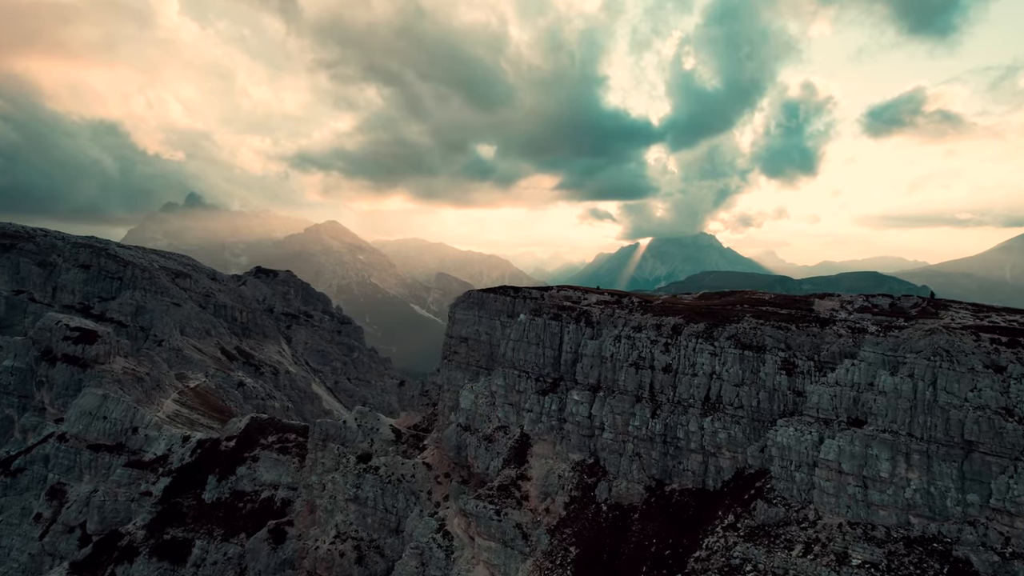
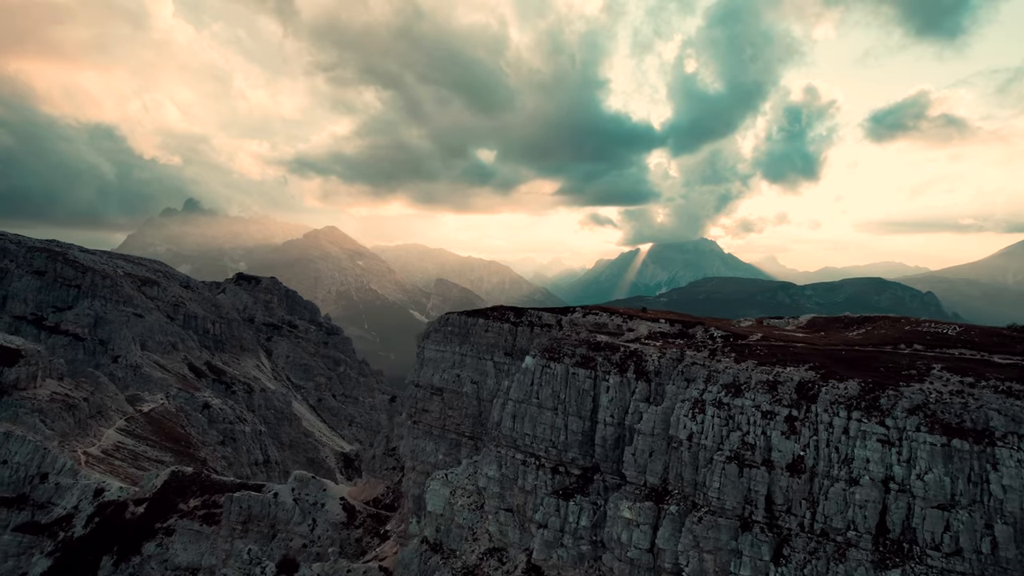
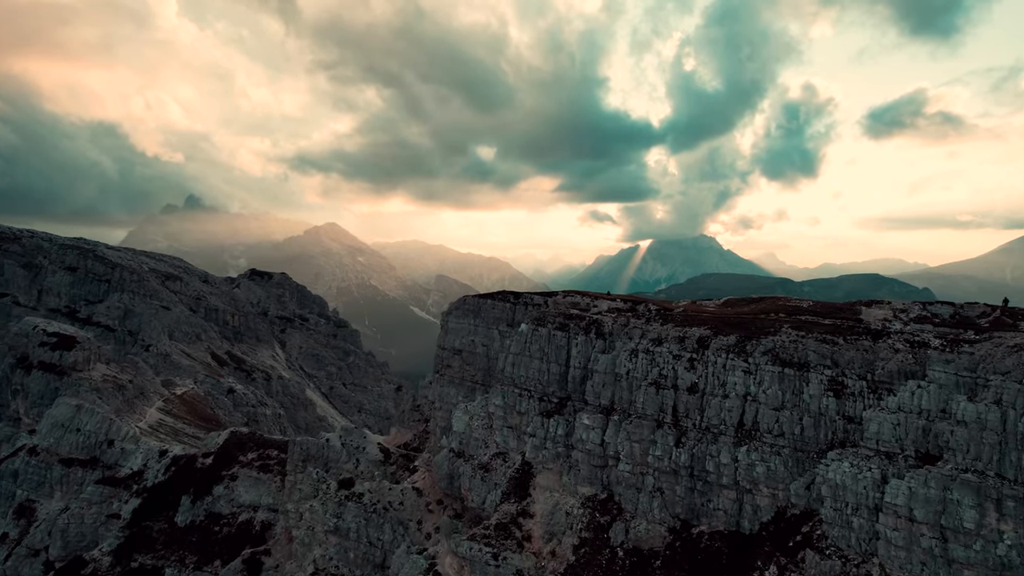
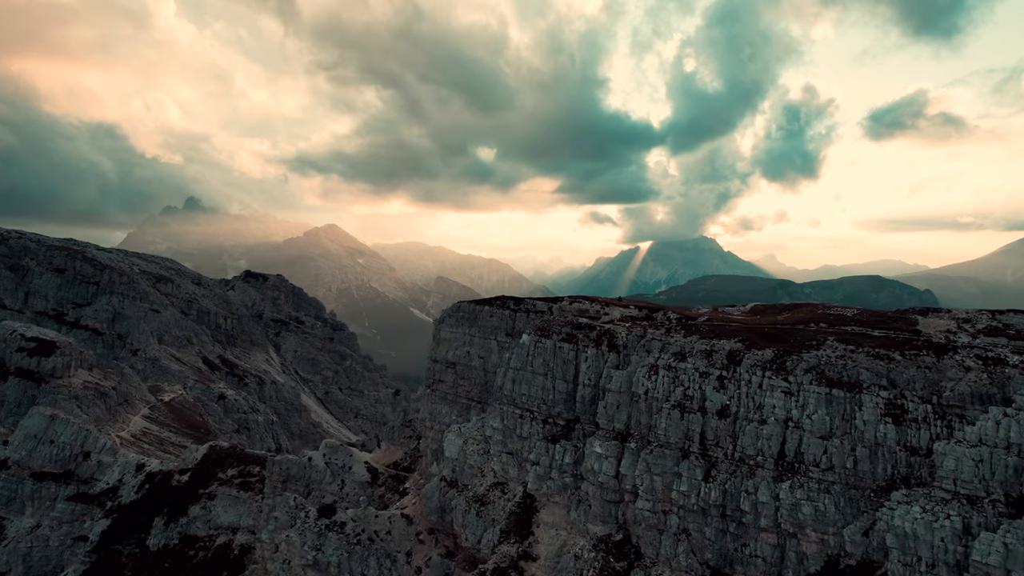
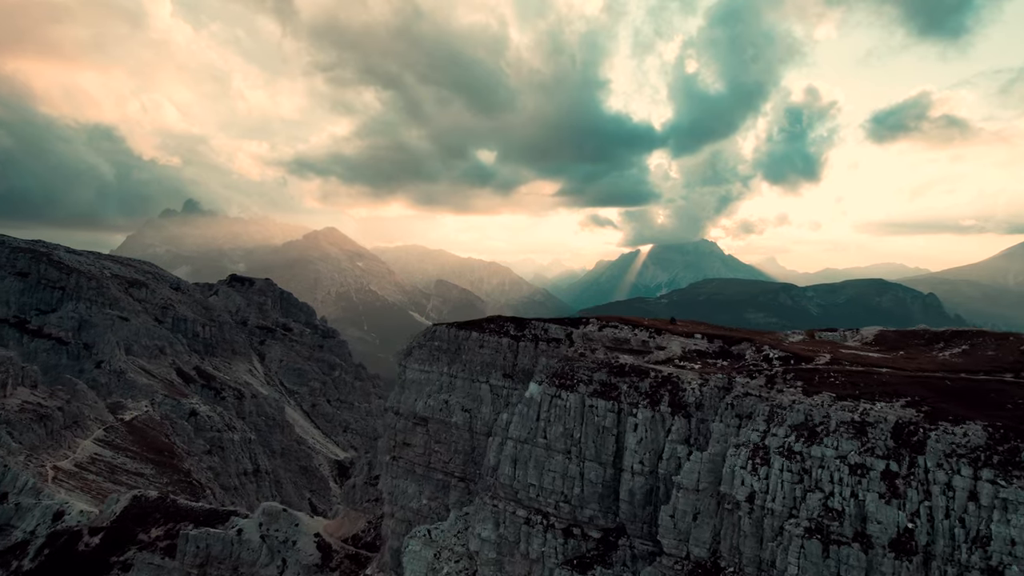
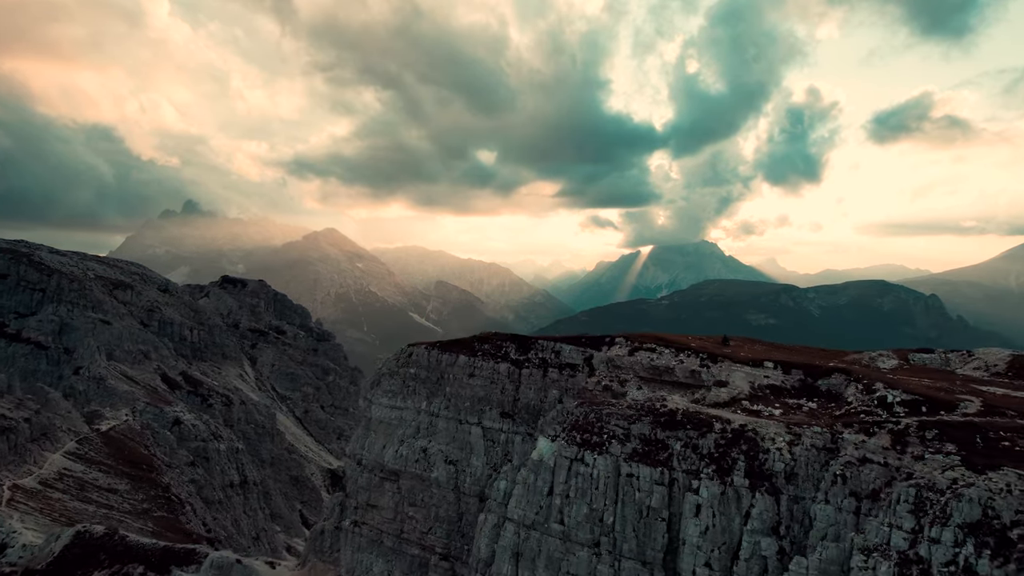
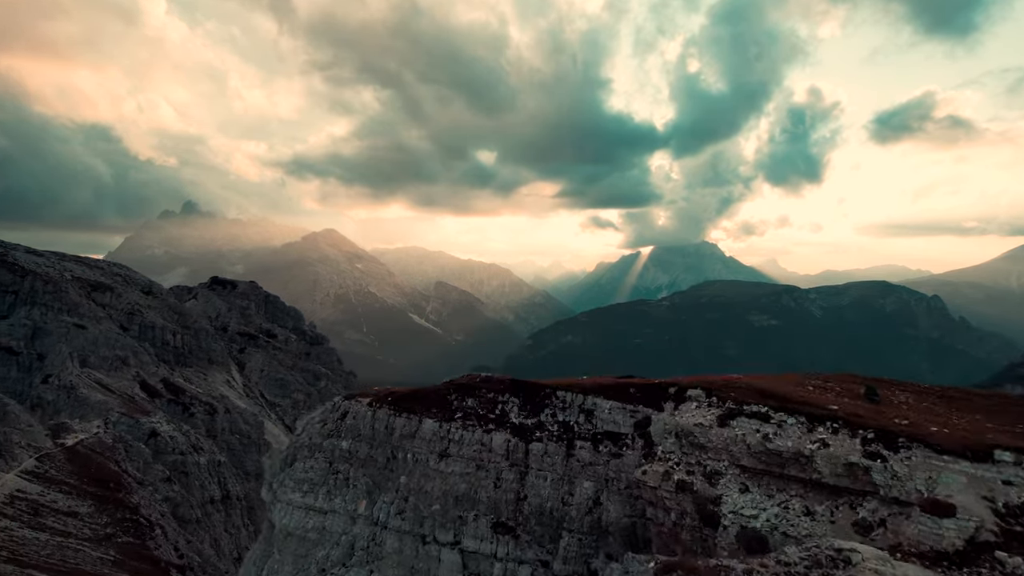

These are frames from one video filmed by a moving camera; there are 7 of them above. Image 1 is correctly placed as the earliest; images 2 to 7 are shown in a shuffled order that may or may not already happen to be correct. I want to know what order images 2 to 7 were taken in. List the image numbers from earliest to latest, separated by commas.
3, 4, 2, 5, 6, 7
